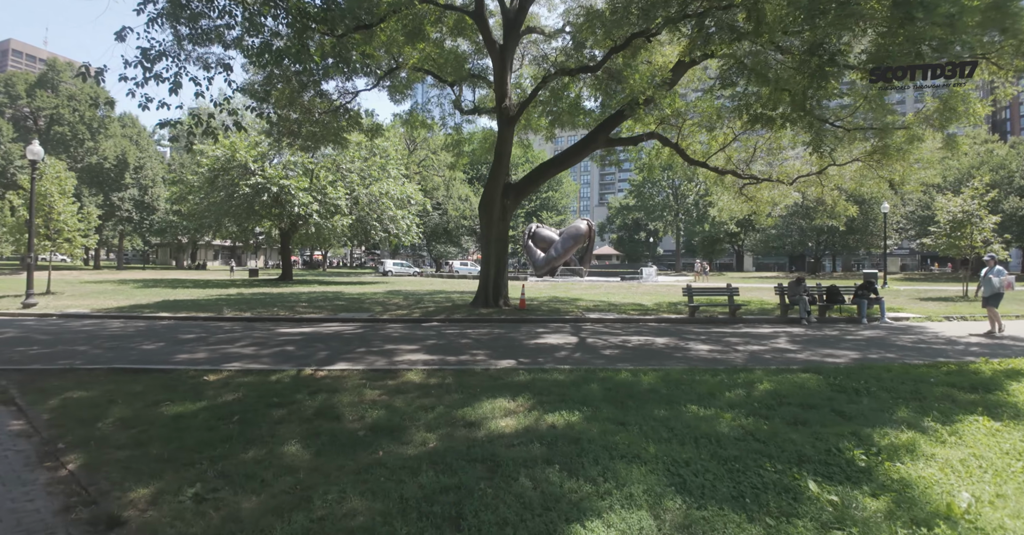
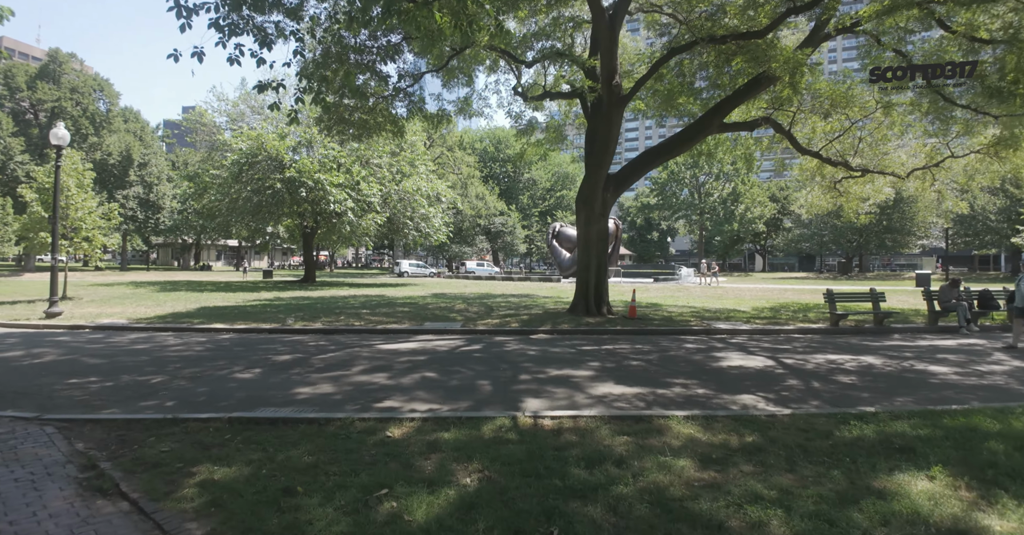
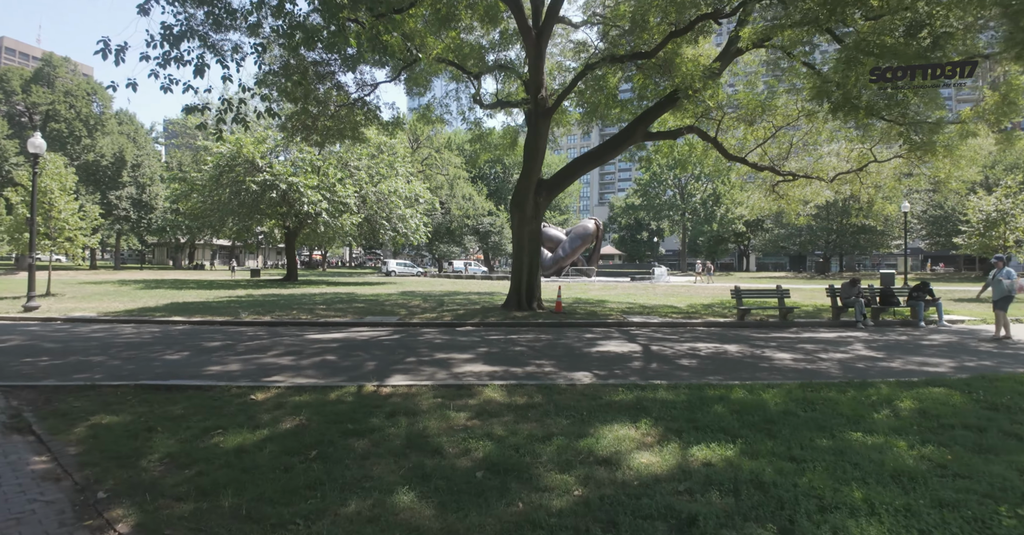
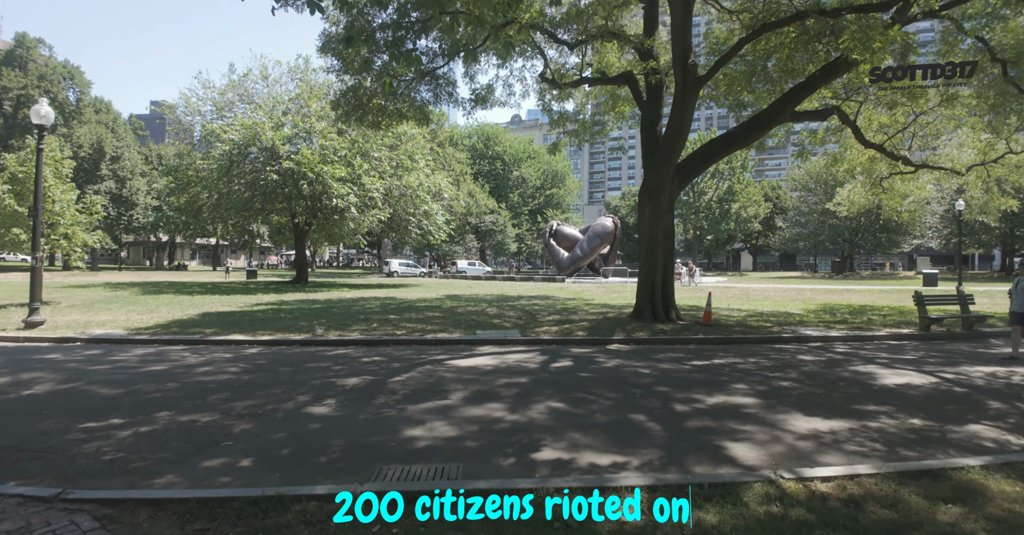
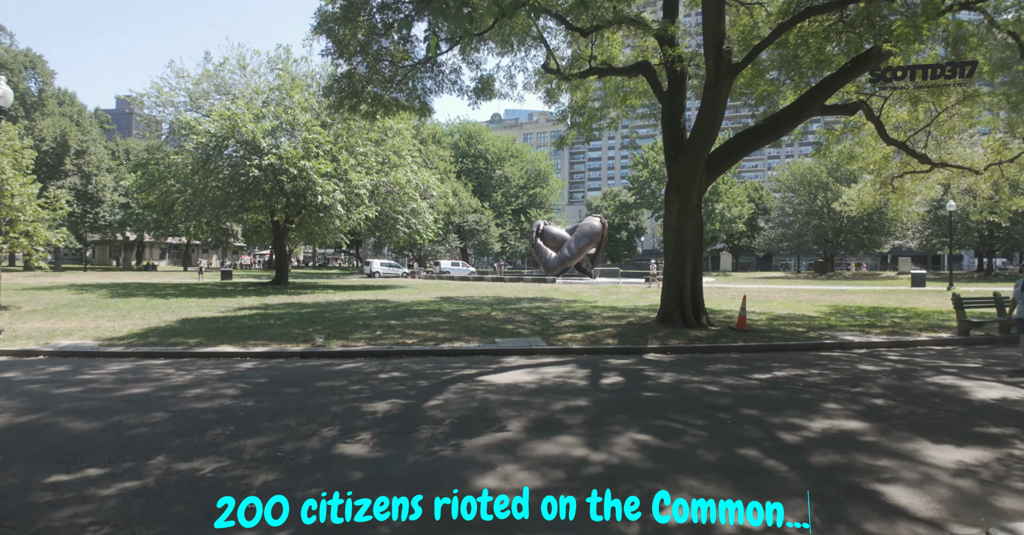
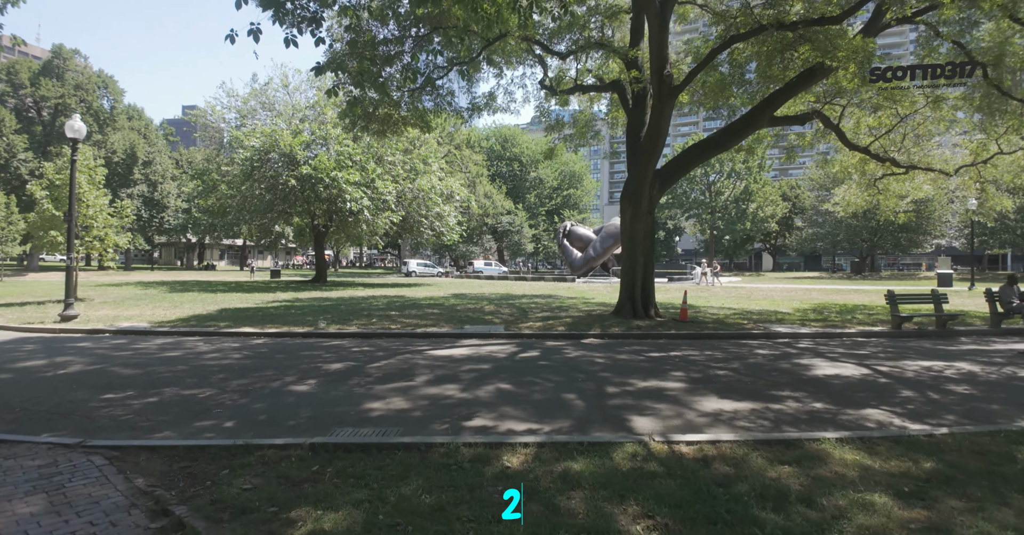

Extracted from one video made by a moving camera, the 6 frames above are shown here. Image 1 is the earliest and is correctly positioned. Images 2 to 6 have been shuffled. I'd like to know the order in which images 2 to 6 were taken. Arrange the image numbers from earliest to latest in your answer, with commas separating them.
3, 2, 6, 4, 5
